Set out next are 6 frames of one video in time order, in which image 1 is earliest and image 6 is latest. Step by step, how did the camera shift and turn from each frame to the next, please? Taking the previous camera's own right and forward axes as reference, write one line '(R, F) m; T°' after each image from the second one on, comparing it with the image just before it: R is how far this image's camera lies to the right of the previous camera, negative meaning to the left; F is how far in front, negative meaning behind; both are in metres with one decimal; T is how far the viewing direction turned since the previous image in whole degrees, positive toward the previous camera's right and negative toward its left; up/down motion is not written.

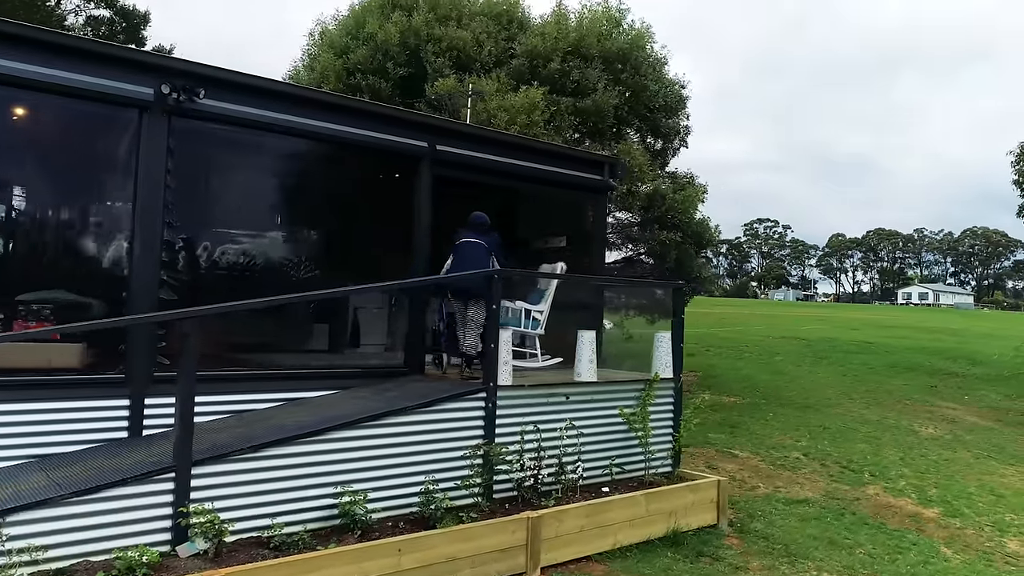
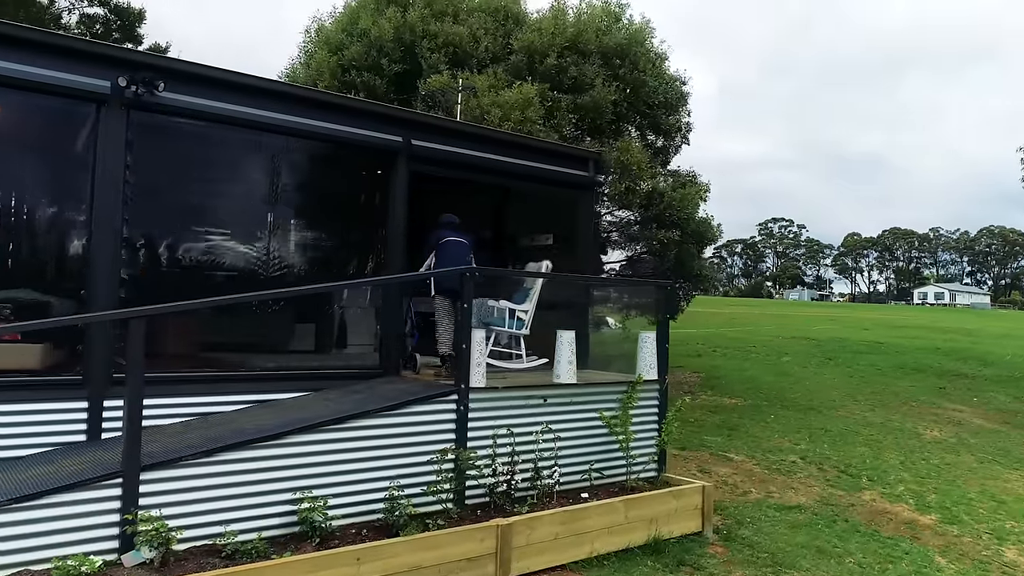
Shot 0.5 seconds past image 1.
(+0.2, +0.1) m; -1°
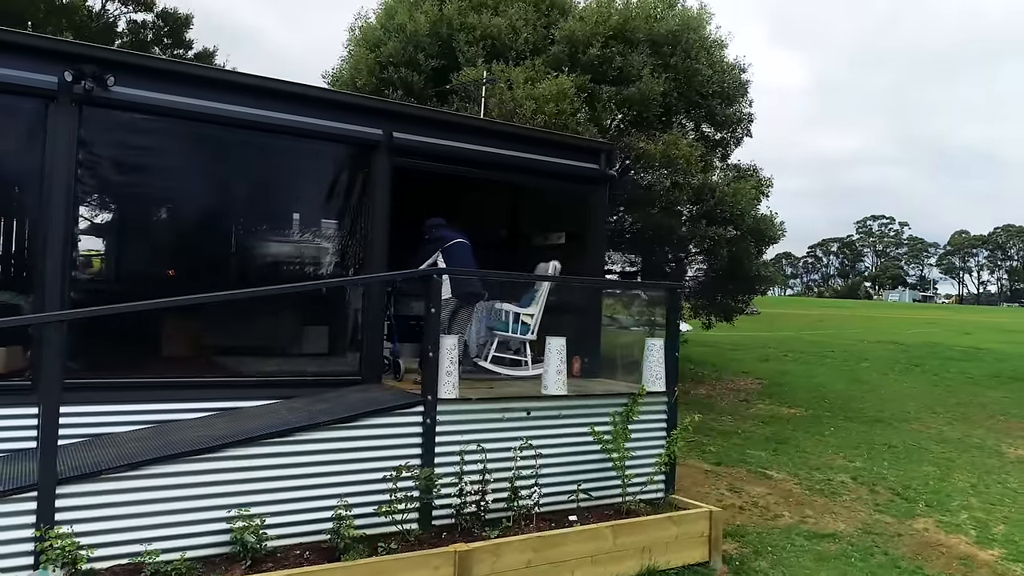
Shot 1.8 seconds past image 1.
(+0.6, +0.4) m; -6°
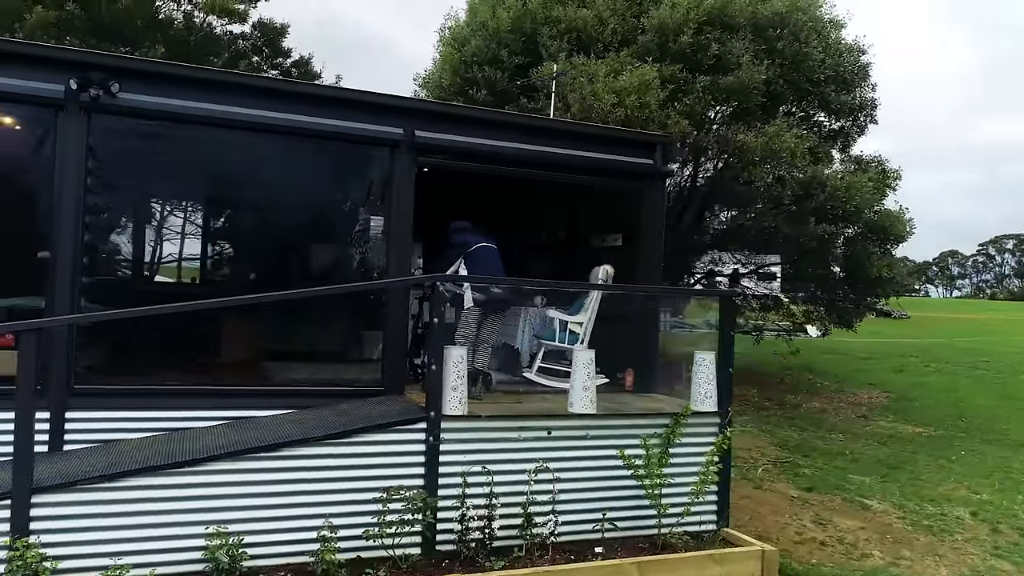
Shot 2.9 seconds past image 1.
(+0.6, +0.4) m; -10°
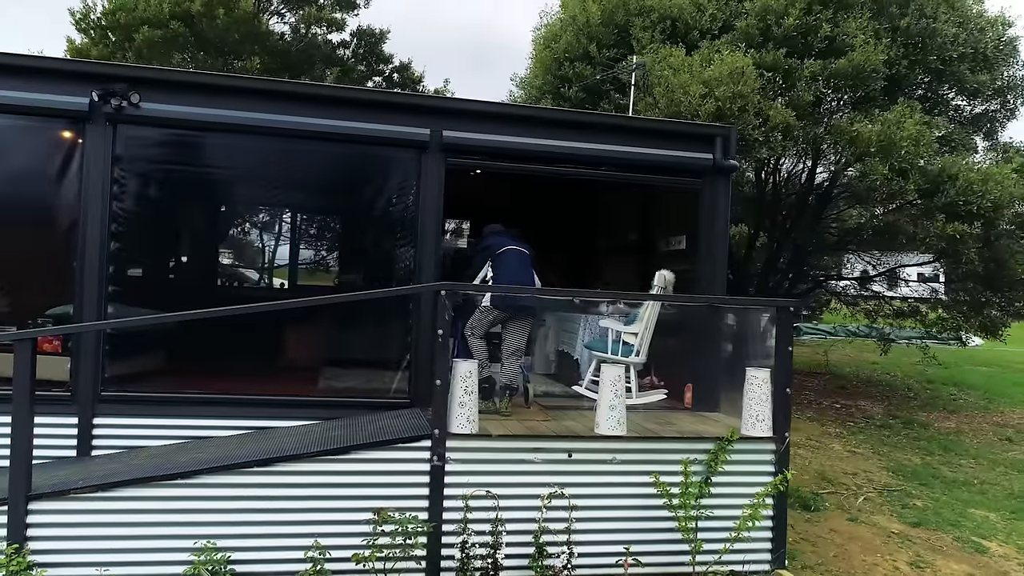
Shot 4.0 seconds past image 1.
(+0.6, +0.3) m; -10°
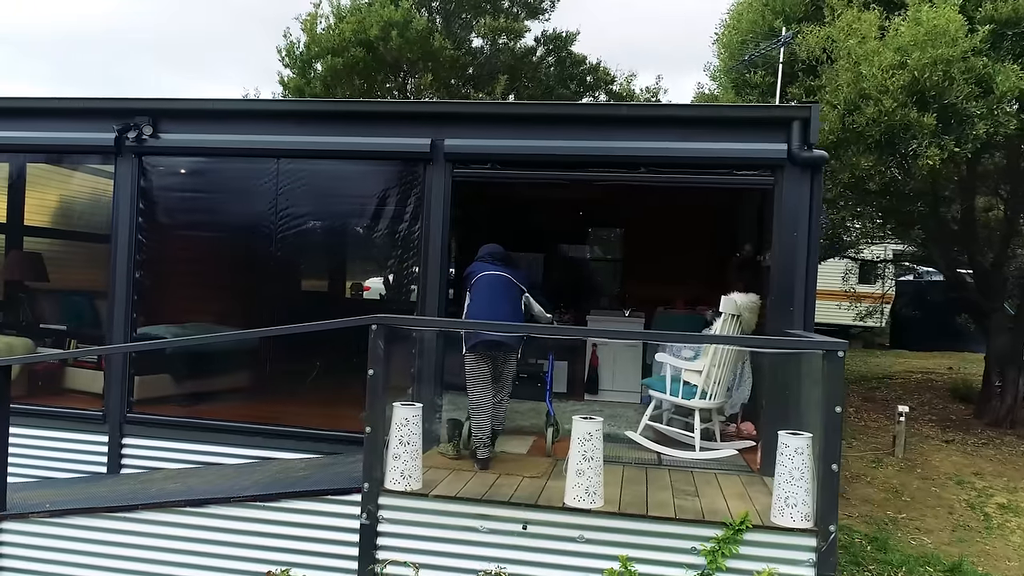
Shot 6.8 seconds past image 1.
(+1.3, +0.8) m; -21°
